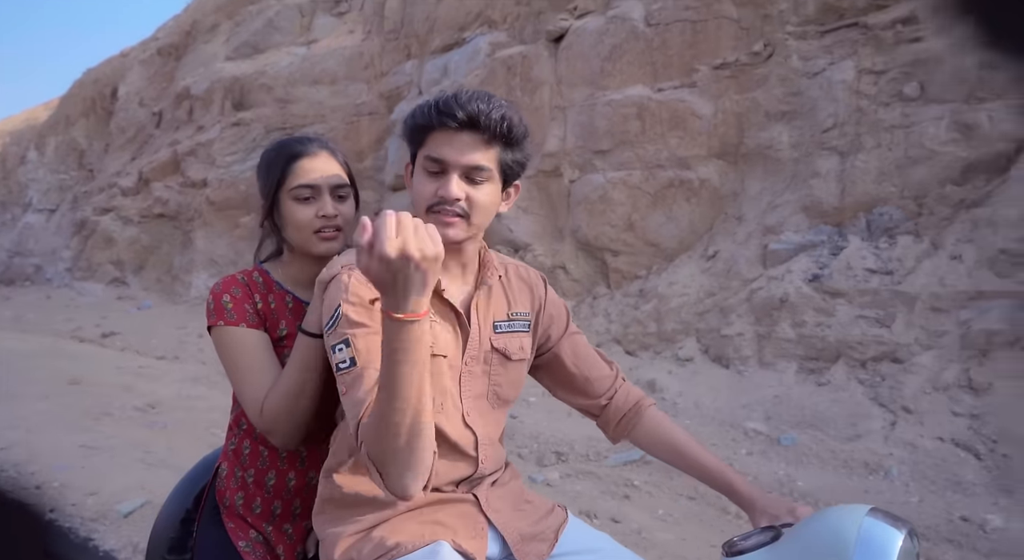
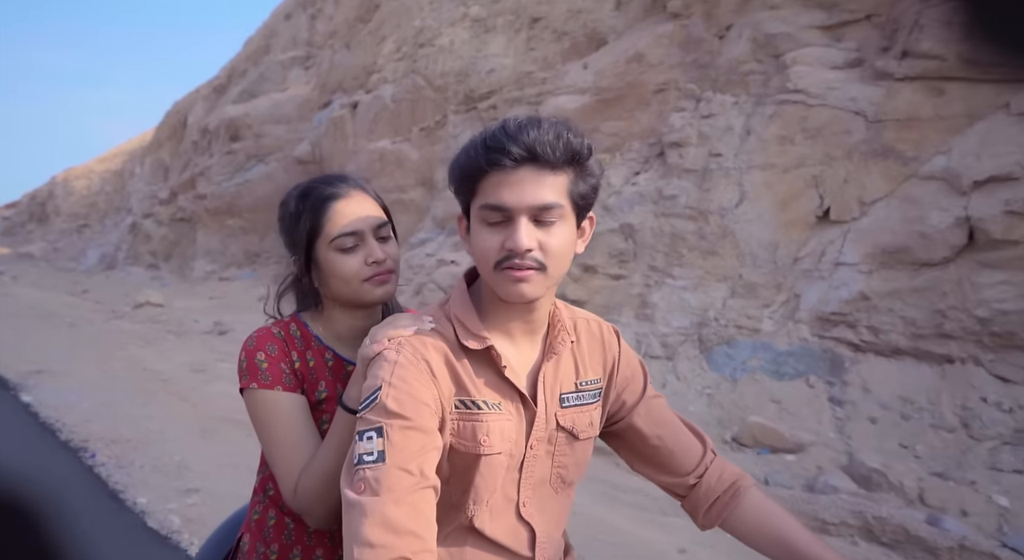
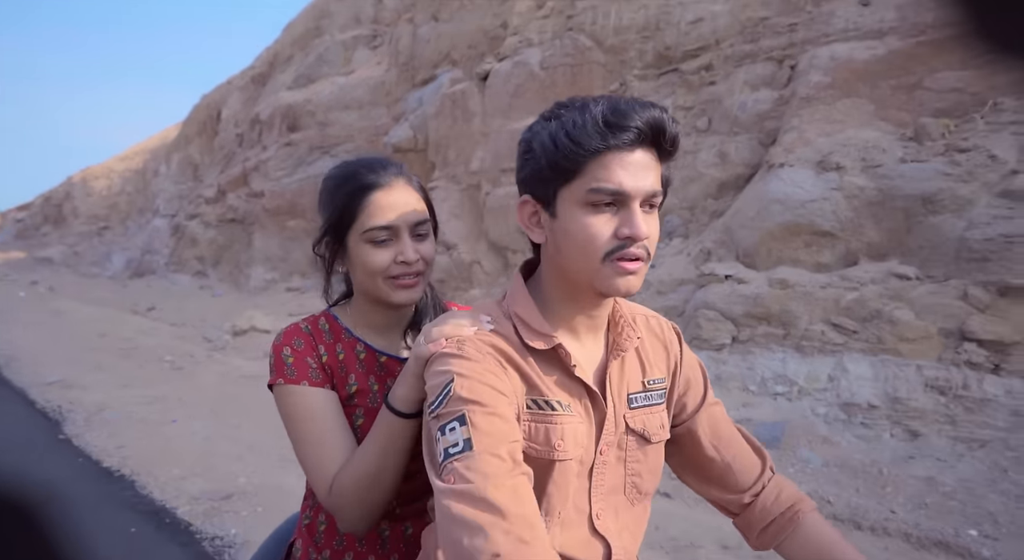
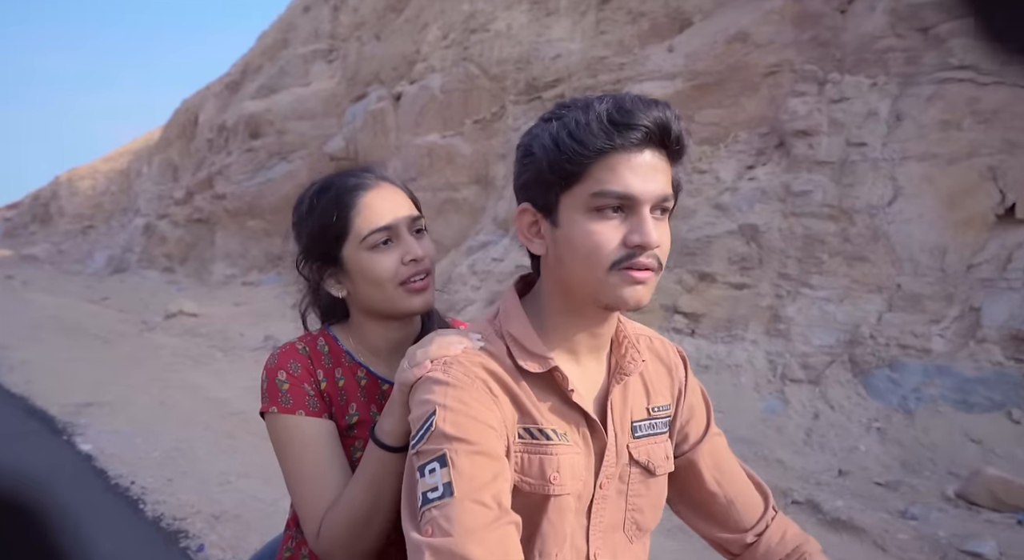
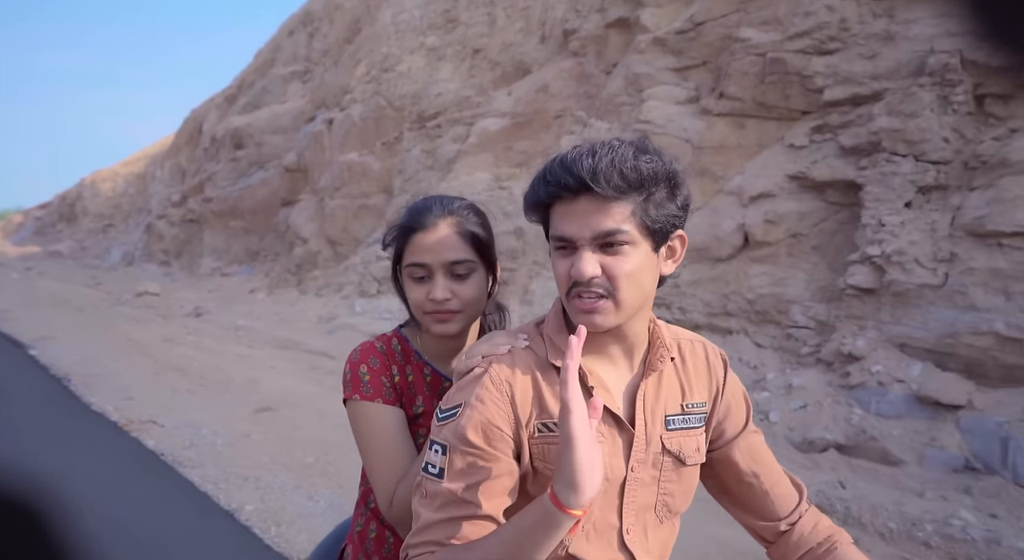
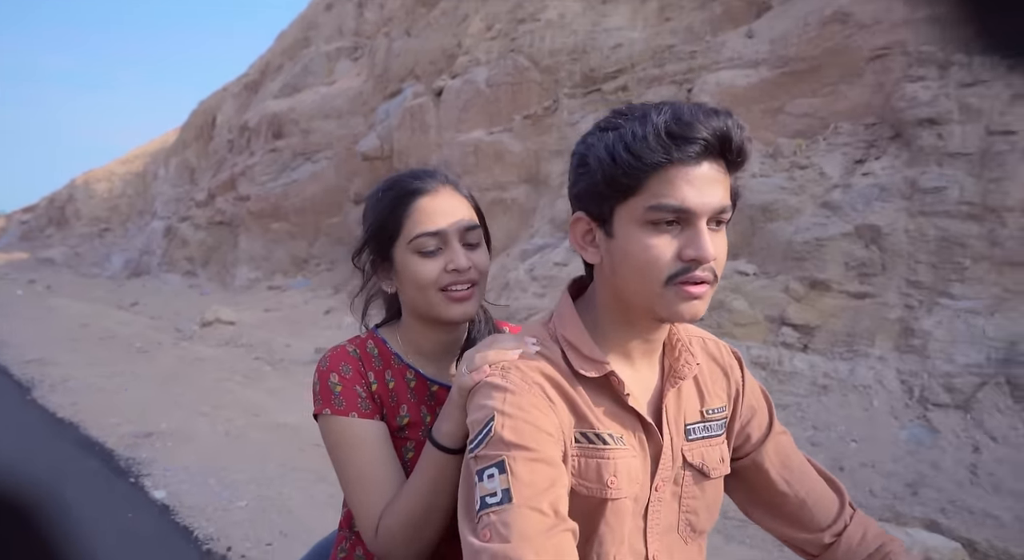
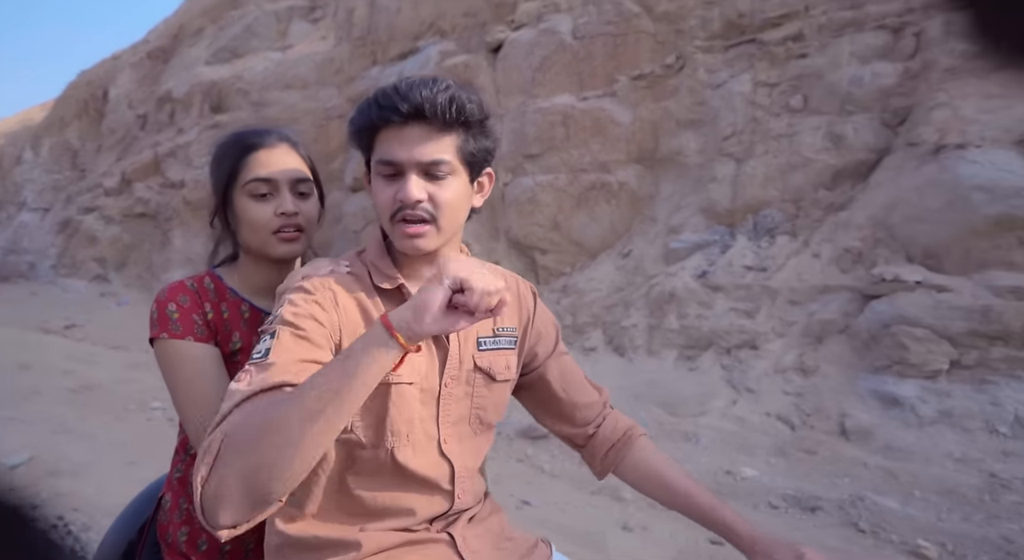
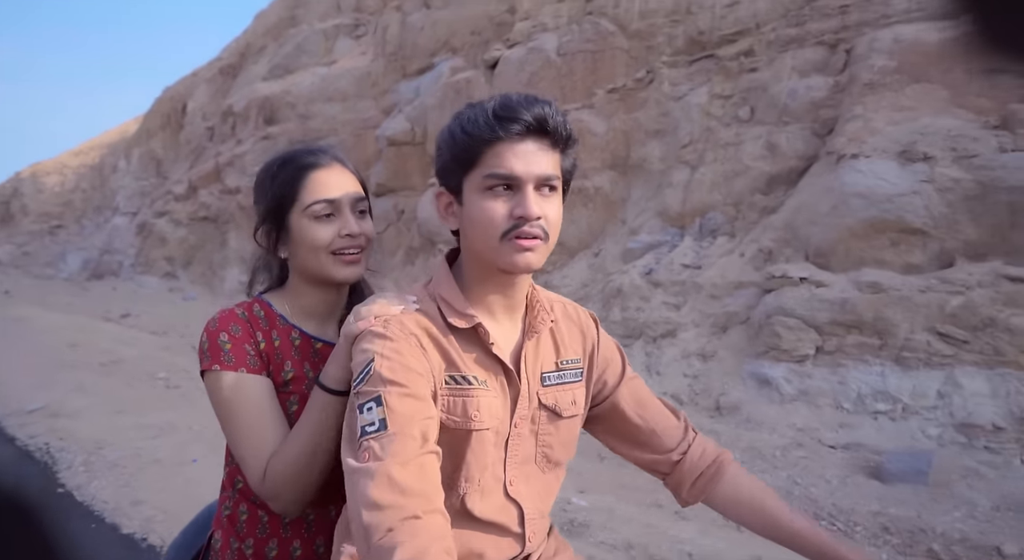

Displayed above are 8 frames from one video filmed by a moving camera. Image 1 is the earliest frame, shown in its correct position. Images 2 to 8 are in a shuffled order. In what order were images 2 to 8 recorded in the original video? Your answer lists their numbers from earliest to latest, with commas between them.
7, 8, 3, 6, 4, 2, 5
